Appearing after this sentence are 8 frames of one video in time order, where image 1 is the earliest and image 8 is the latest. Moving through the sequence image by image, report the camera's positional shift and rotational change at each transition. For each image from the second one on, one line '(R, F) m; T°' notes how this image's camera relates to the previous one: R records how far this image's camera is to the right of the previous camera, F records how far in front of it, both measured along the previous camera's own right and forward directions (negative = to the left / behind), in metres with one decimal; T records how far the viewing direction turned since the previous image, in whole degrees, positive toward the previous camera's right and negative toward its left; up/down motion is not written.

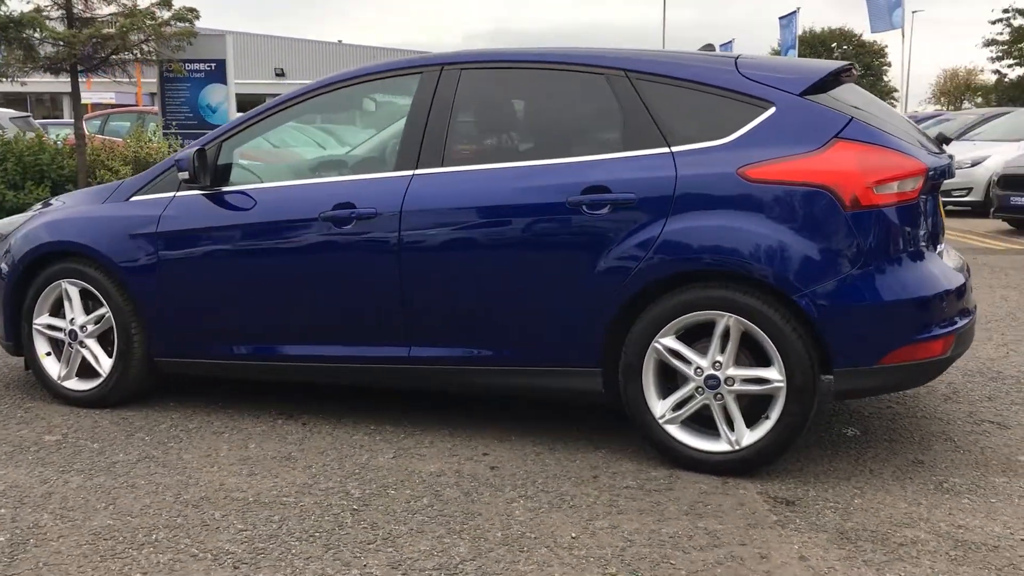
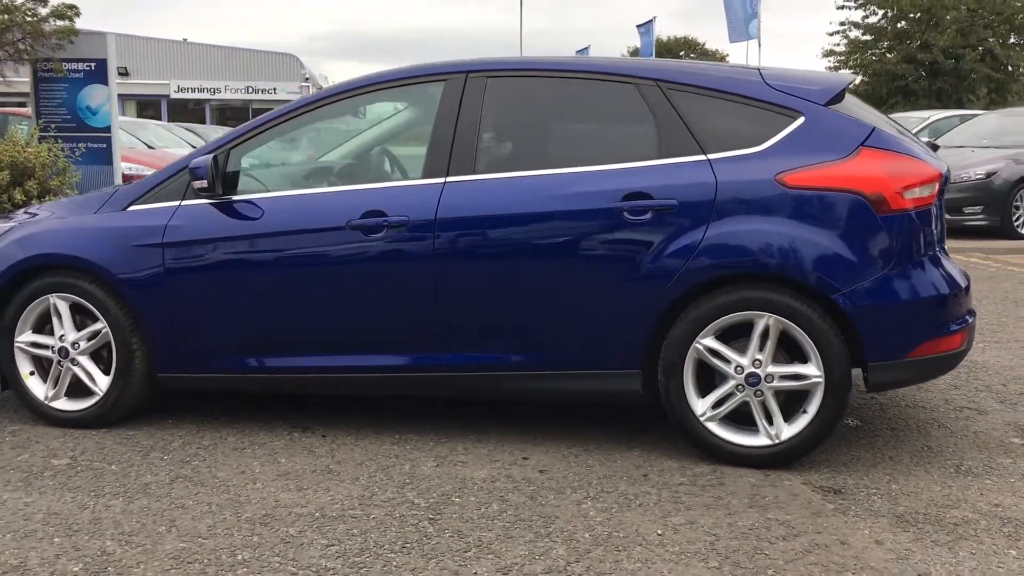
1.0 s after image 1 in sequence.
(-0.7, 0.0) m; +8°
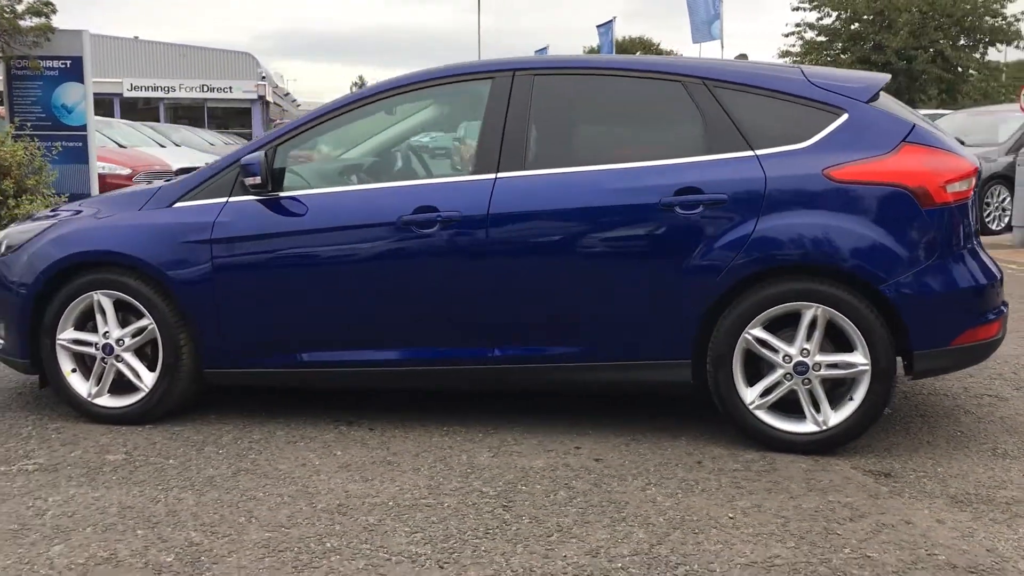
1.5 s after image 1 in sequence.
(-0.4, -0.1) m; +3°
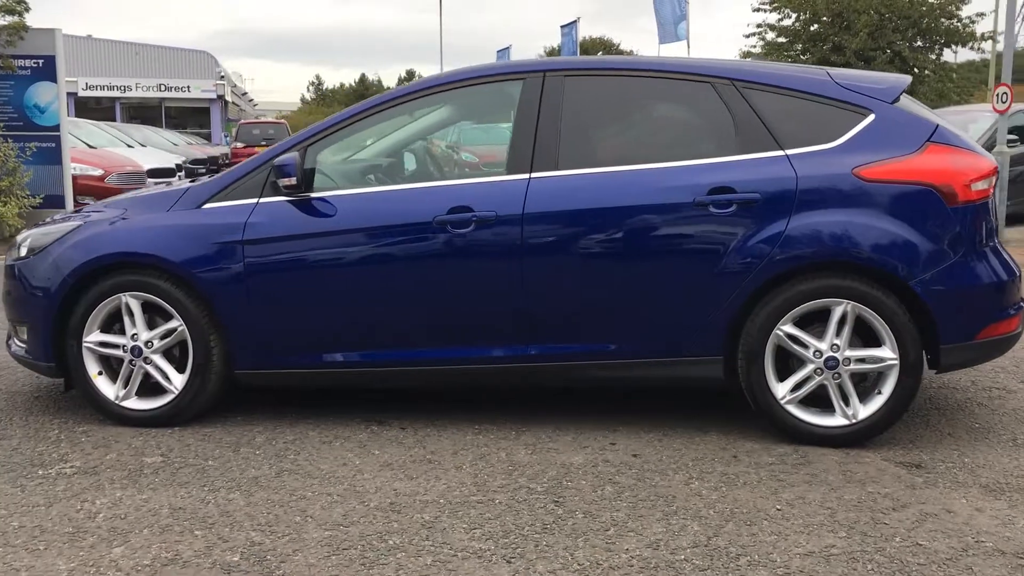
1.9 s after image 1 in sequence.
(-0.3, 0.0) m; +2°
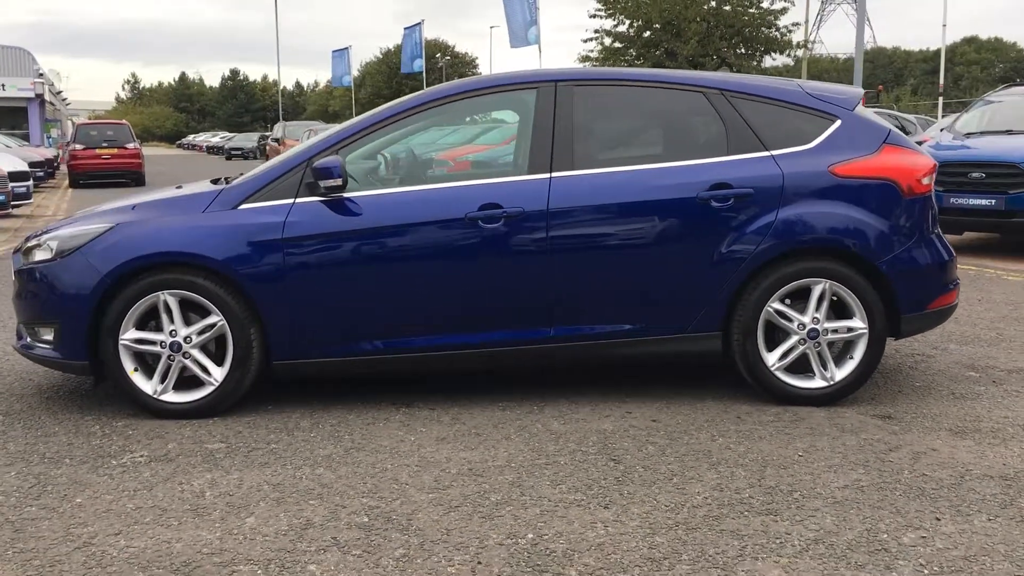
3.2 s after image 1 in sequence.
(-0.8, -0.3) m; +9°
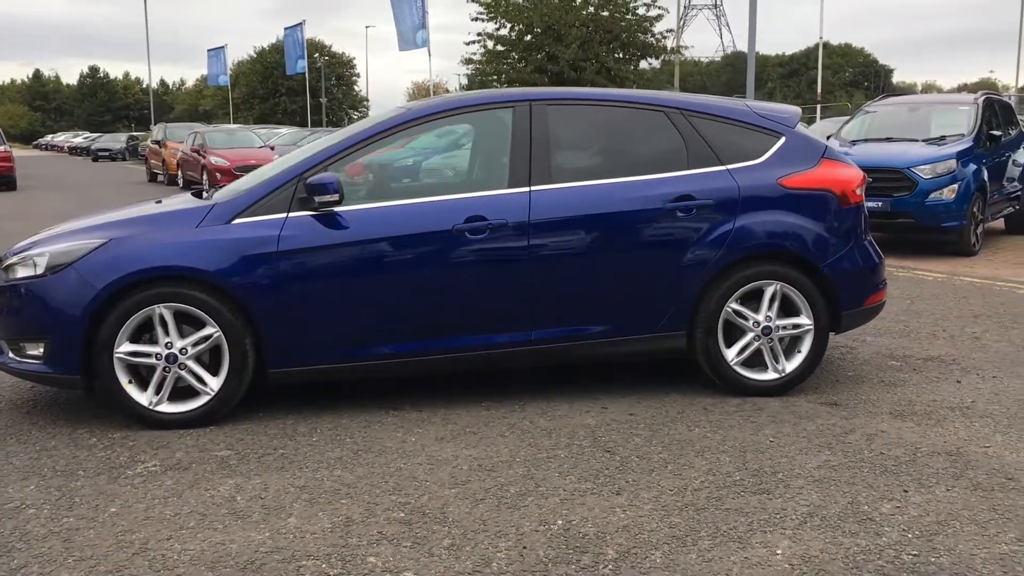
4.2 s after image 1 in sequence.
(-0.5, -0.3) m; +7°
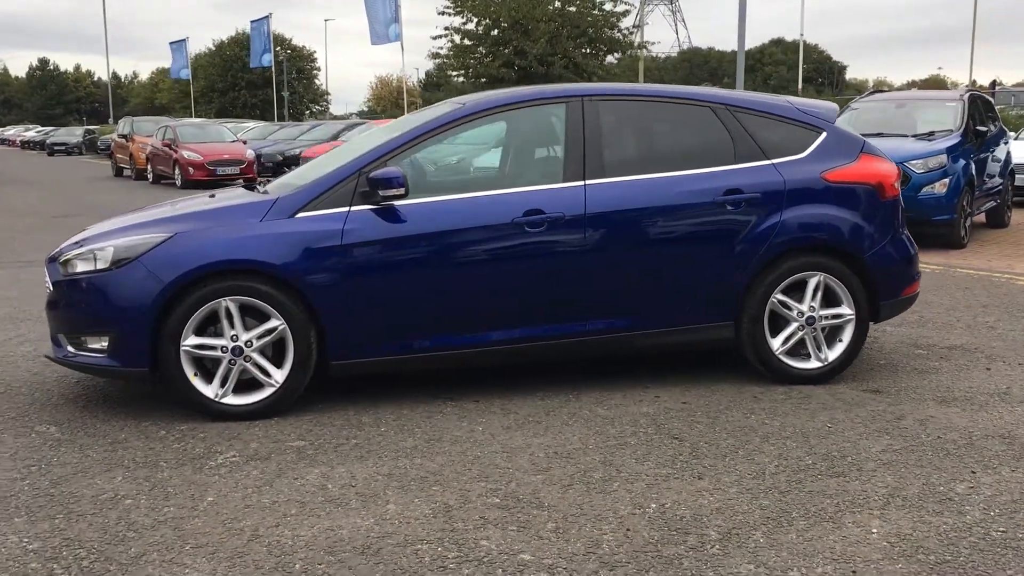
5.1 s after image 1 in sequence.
(-0.5, -0.1) m; +2°
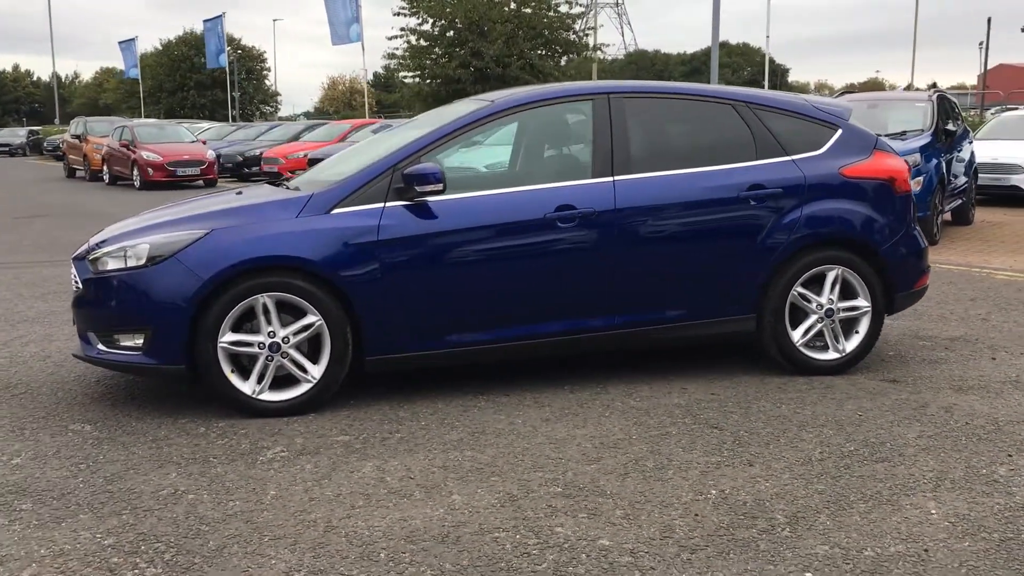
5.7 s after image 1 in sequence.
(-0.4, 0.0) m; +3°
